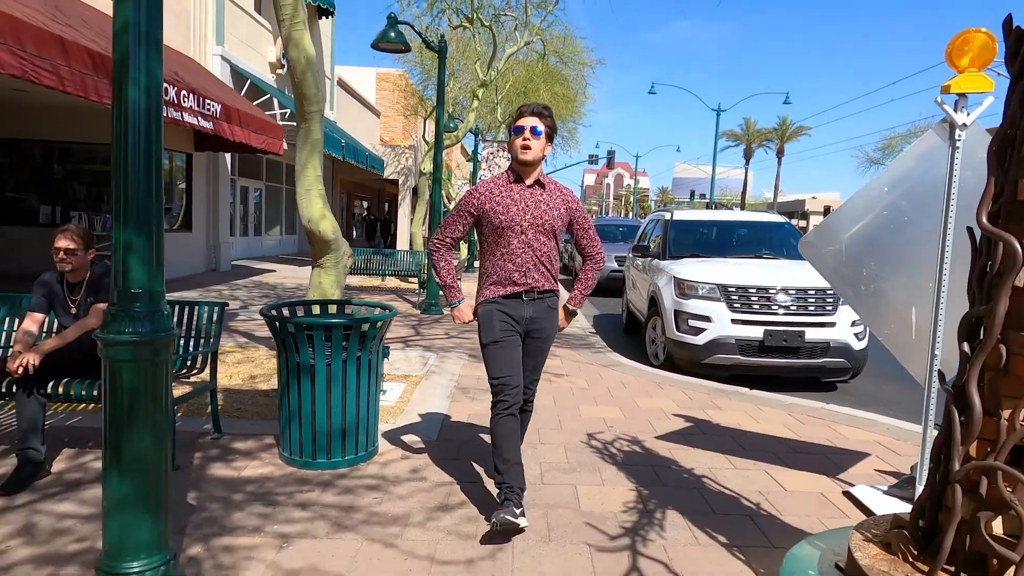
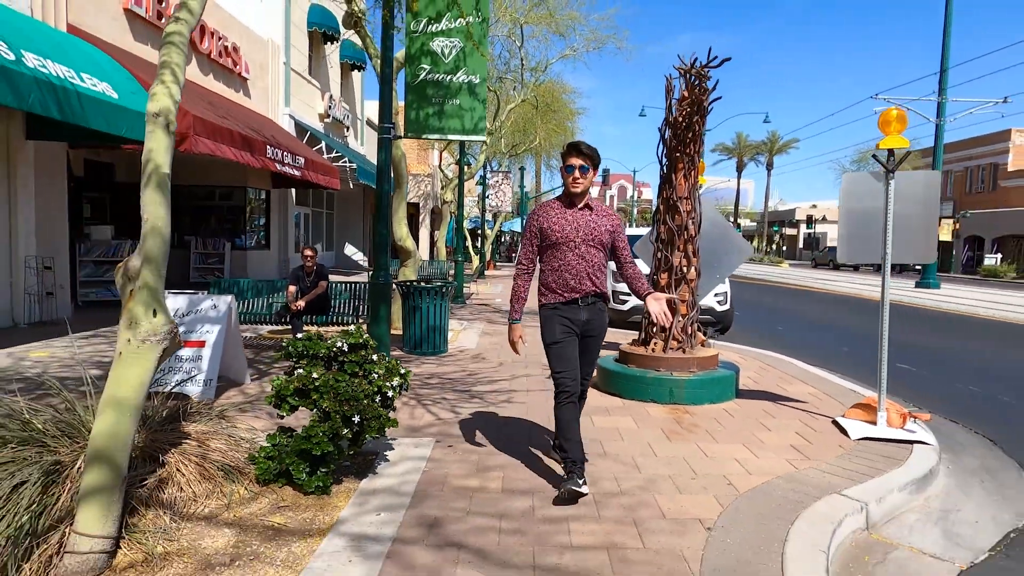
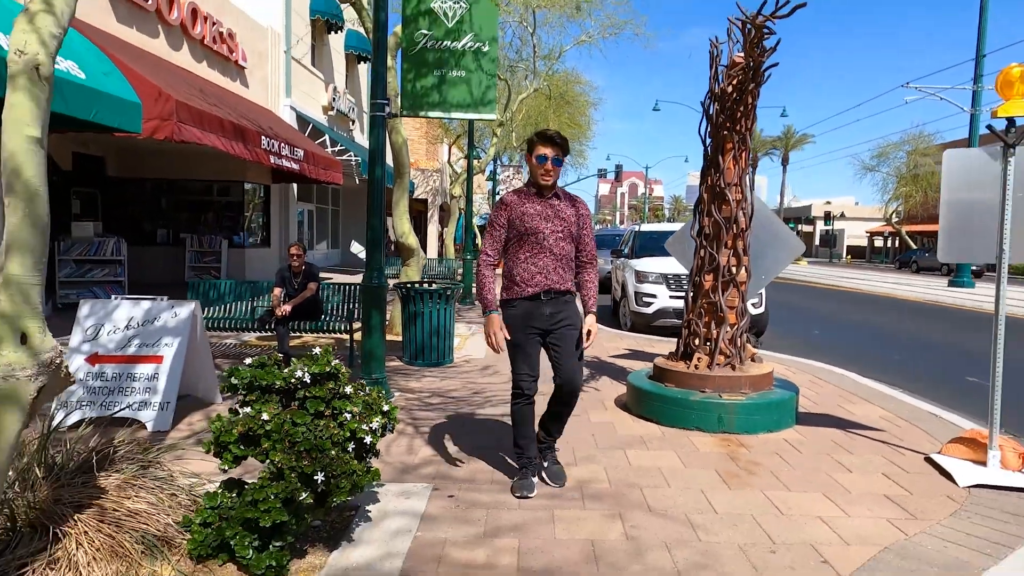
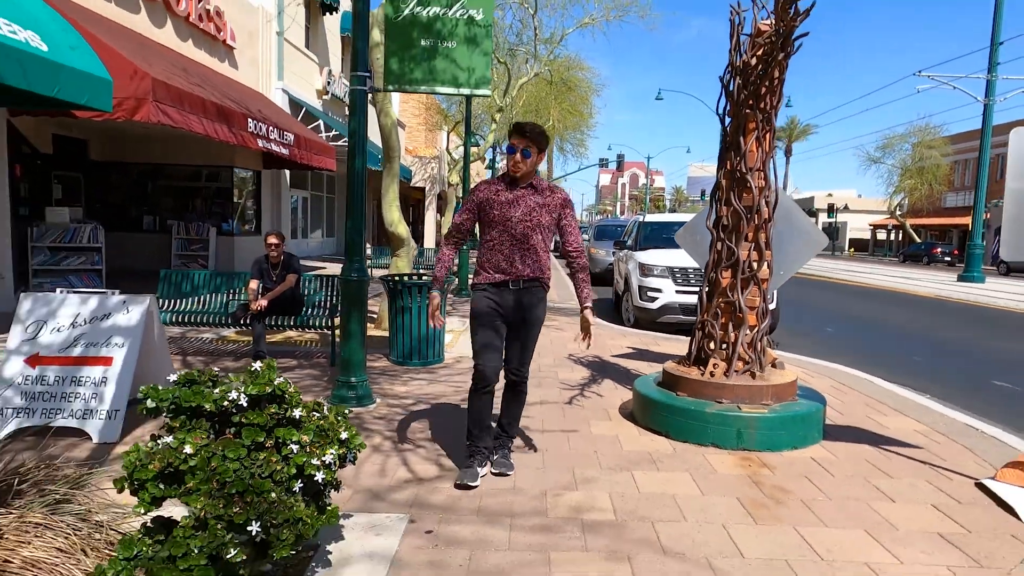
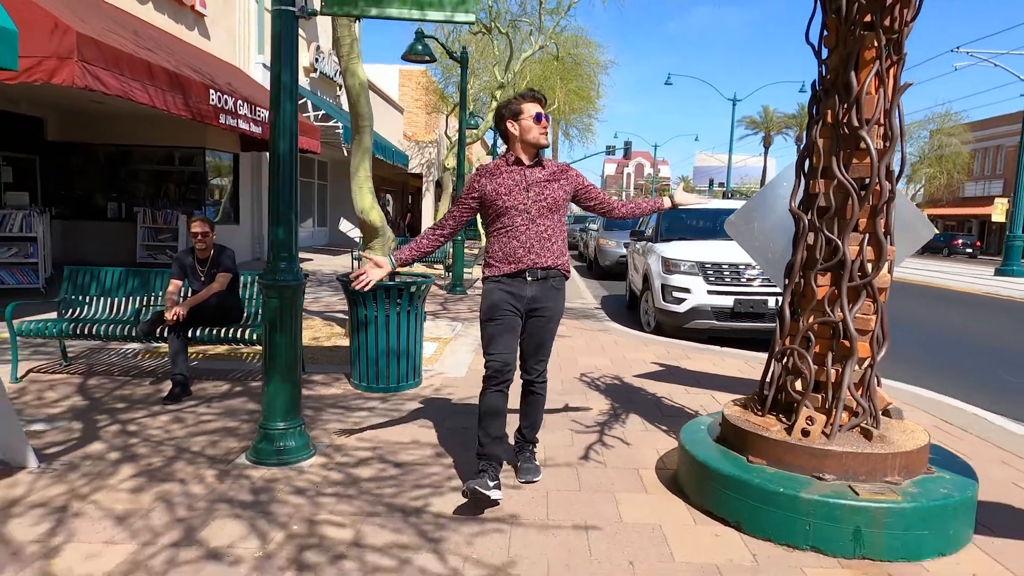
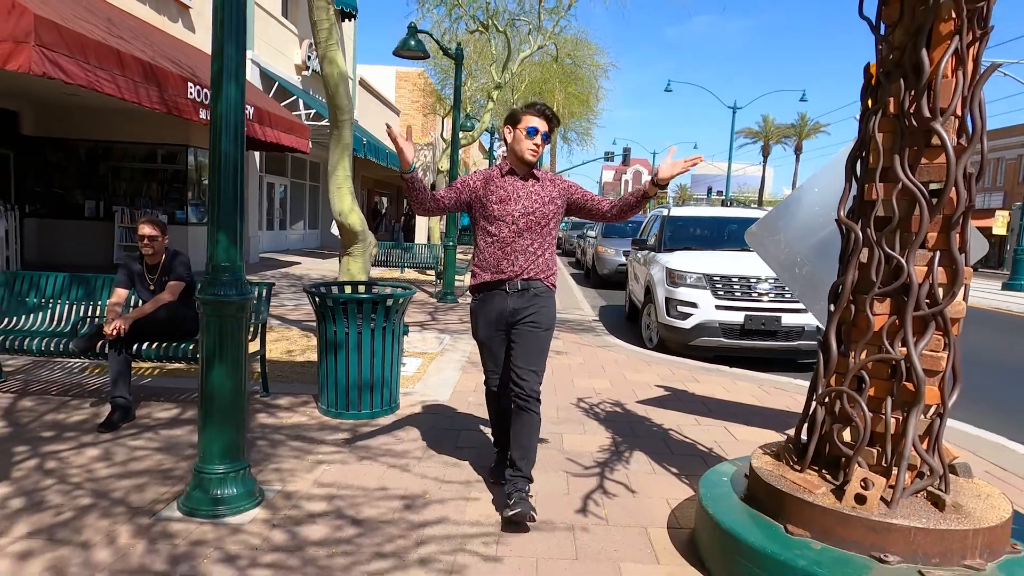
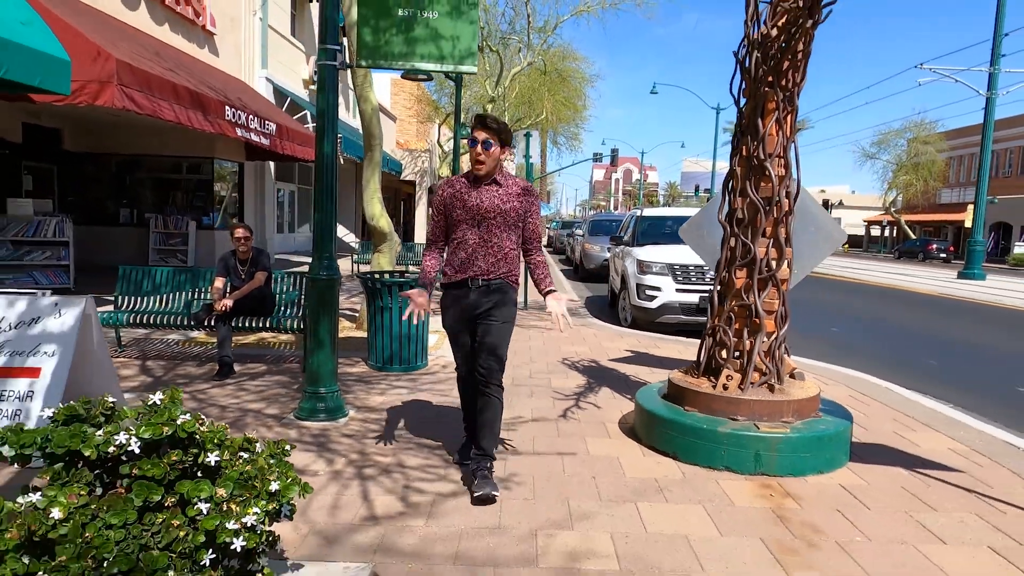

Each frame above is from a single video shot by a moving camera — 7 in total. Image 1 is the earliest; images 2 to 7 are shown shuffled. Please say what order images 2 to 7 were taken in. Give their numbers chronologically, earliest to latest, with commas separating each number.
6, 5, 7, 4, 3, 2
